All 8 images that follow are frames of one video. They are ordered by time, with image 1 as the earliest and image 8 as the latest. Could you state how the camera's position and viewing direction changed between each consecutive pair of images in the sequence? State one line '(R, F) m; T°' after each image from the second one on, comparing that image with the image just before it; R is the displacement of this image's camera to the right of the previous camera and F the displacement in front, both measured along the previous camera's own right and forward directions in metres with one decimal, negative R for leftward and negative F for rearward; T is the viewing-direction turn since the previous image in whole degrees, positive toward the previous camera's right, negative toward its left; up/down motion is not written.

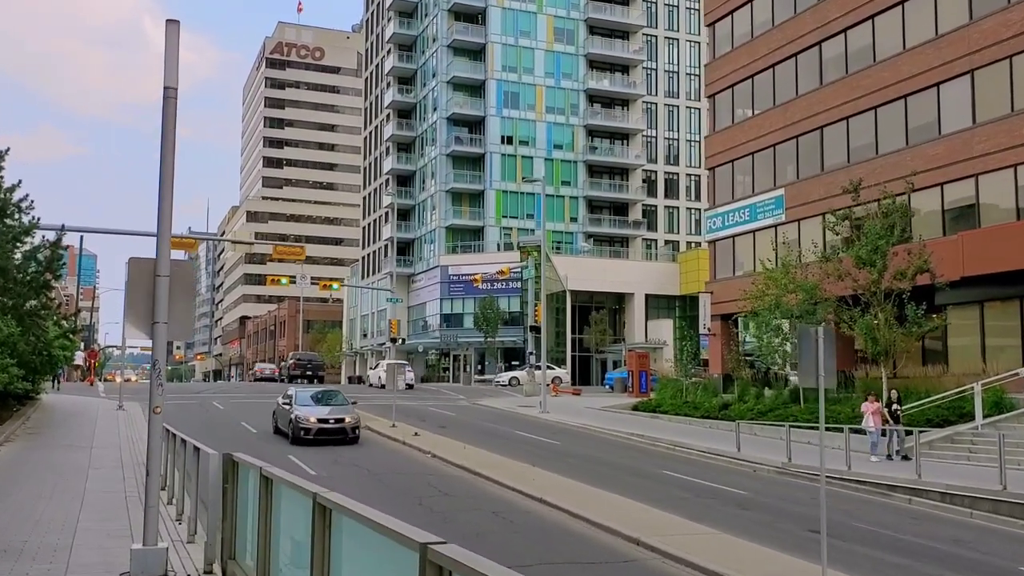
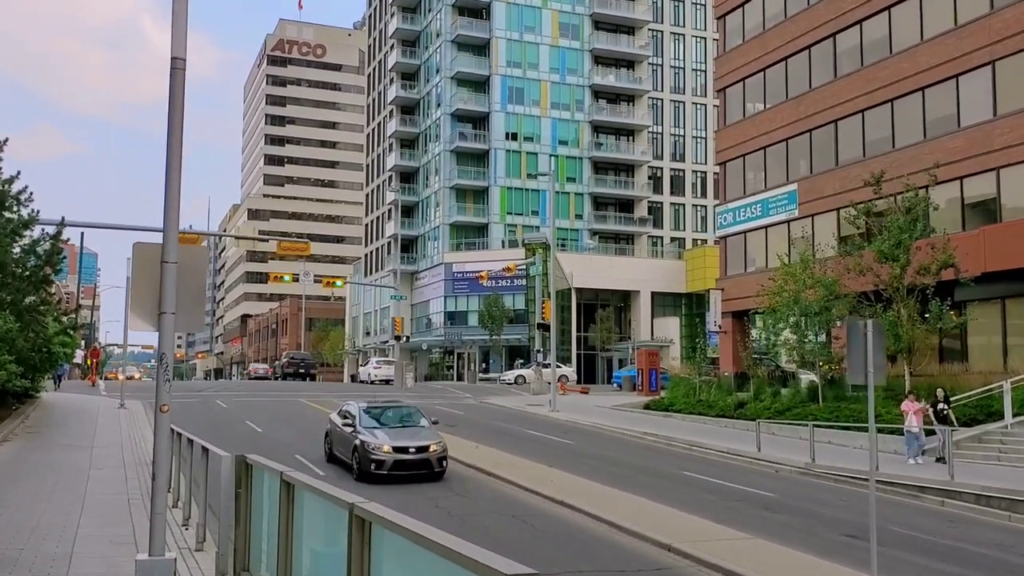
(-0.3, +0.7) m; 0°
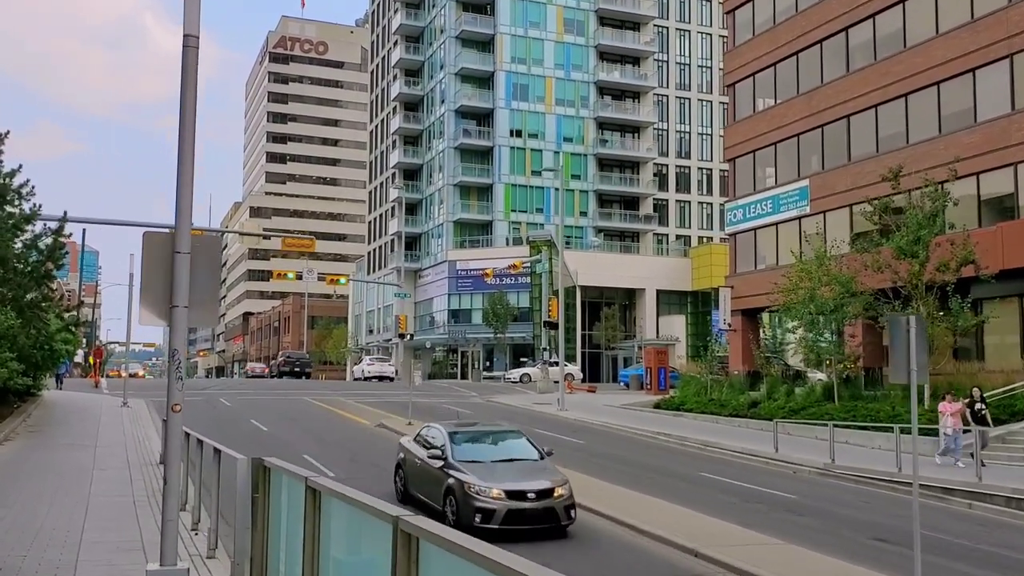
(-0.3, +0.5) m; 0°
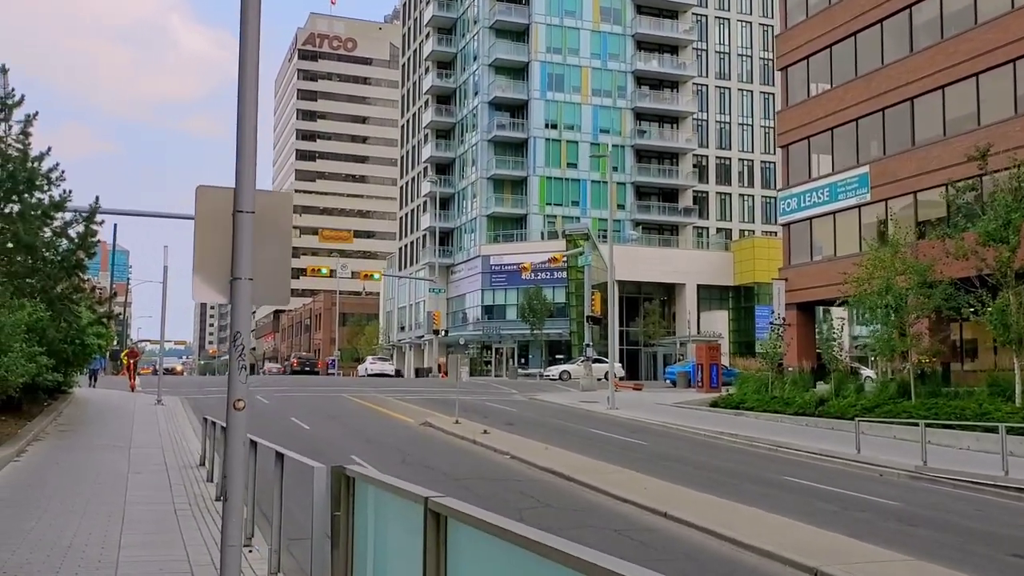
(-0.7, +1.5) m; -2°
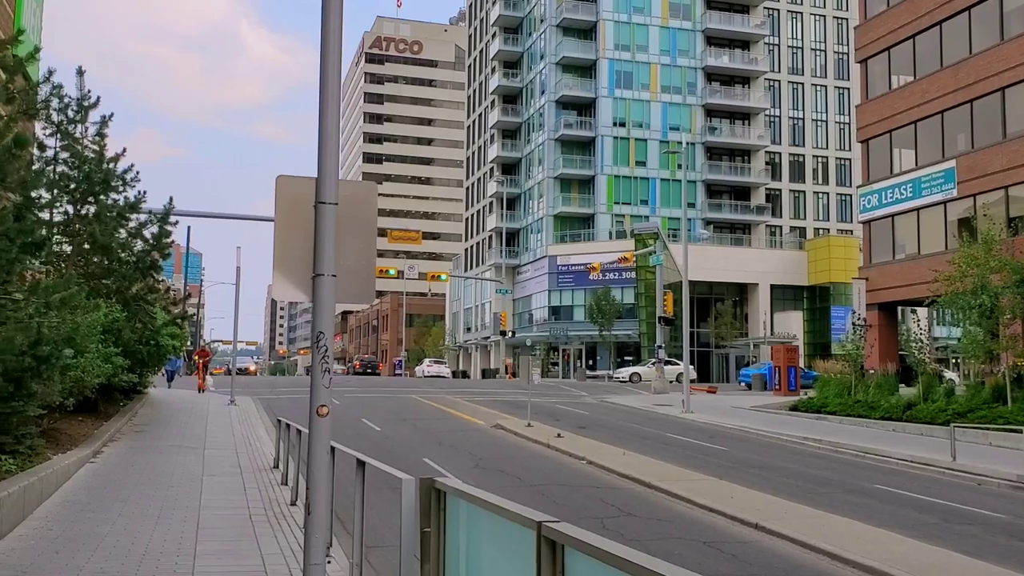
(-0.2, +0.5) m; -4°
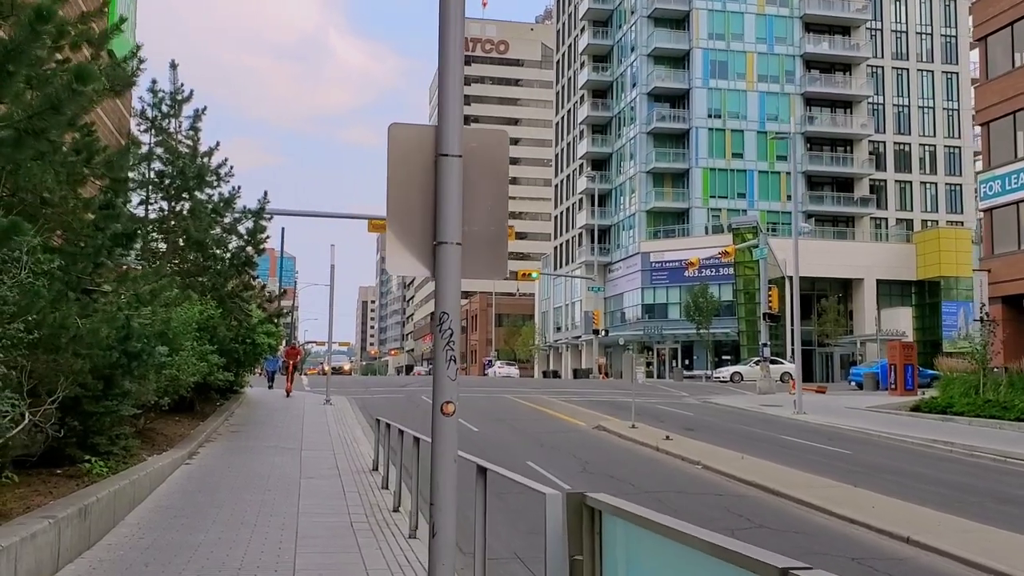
(-0.4, +1.1) m; -5°
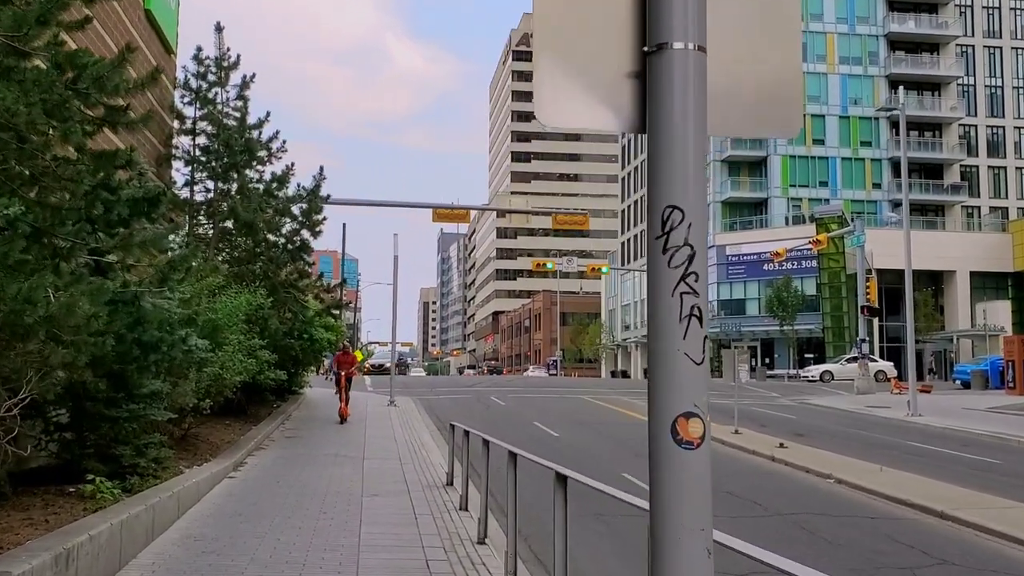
(-0.5, +2.5) m; -4°
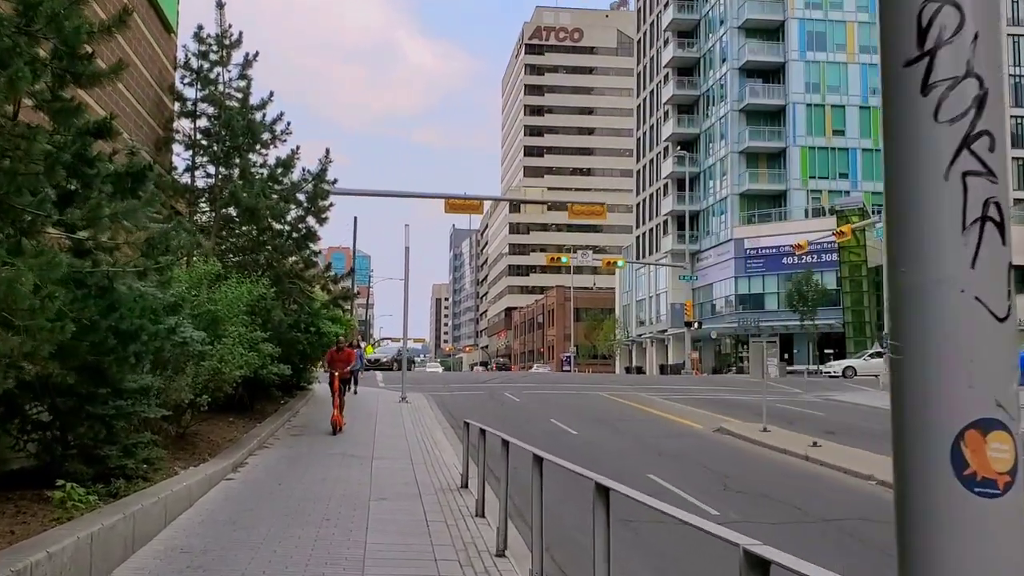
(-0.1, +1.0) m; -1°
